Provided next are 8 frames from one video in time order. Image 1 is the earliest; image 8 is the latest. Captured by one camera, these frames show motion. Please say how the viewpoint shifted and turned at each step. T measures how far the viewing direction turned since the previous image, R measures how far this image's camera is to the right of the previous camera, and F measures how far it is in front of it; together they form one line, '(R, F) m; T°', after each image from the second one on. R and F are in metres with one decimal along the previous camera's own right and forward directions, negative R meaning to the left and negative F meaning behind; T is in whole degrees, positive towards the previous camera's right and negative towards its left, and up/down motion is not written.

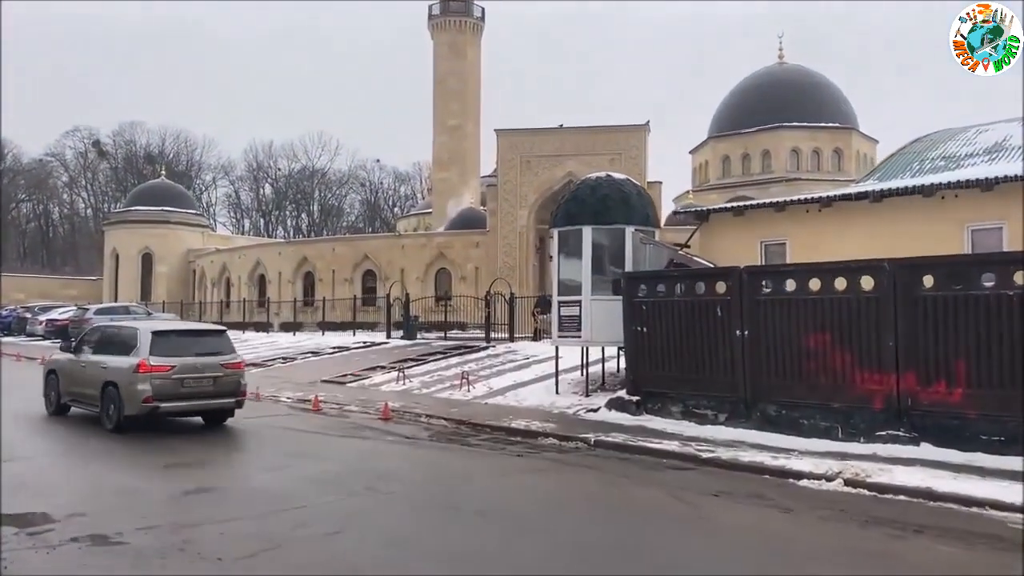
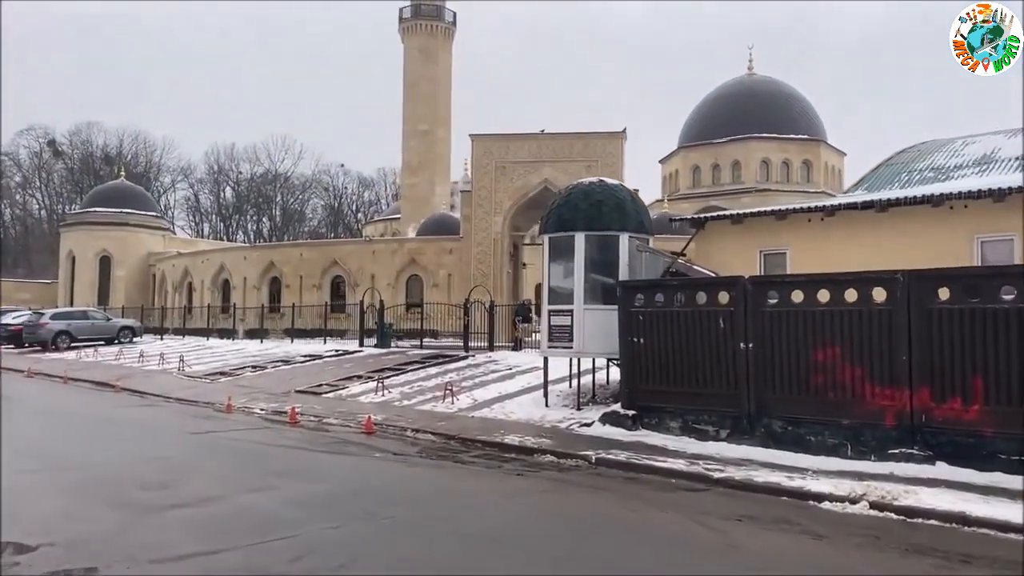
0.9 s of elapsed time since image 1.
(-0.5, +0.6) m; +3°
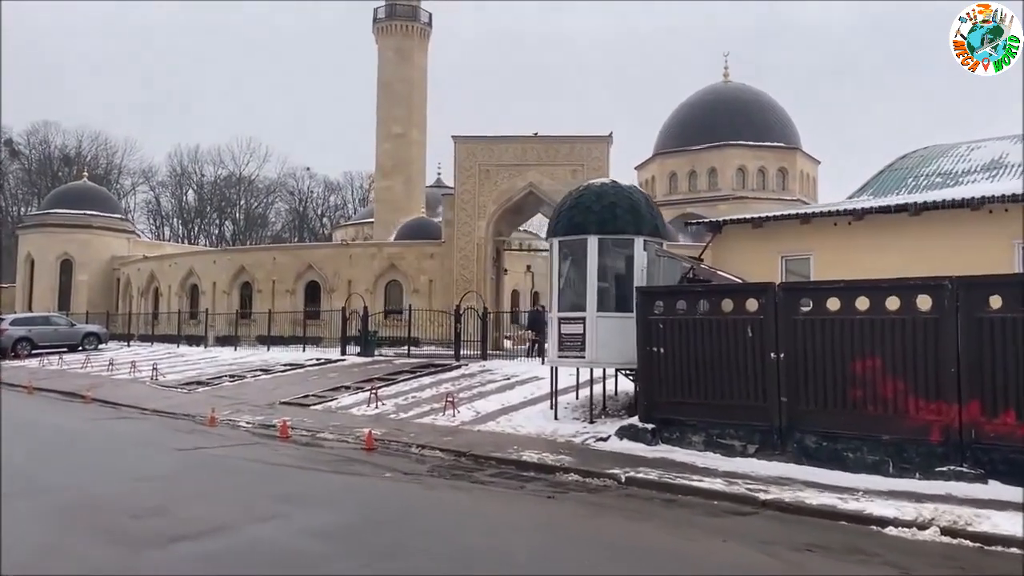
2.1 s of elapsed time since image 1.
(-0.7, +0.8) m; +2°
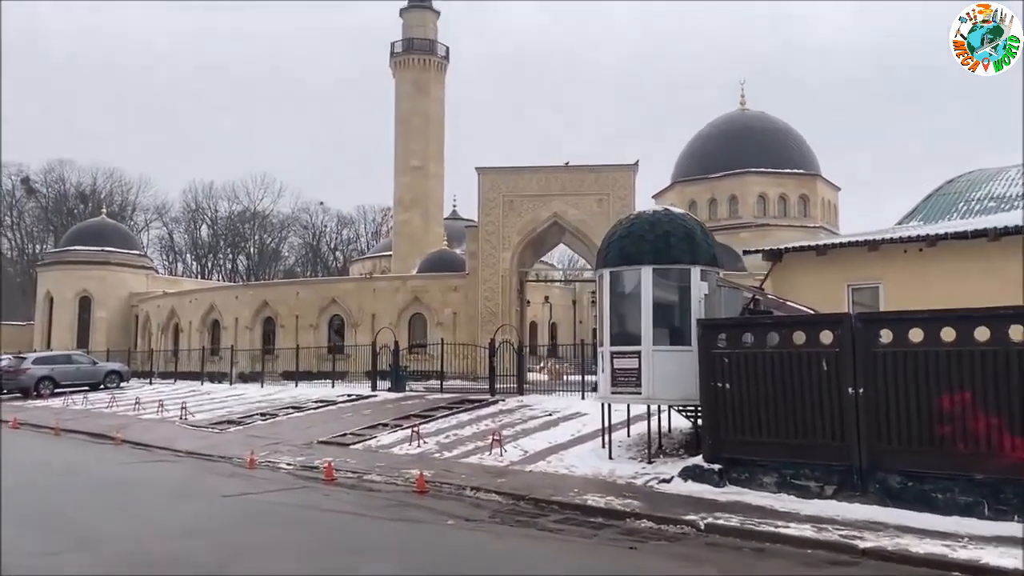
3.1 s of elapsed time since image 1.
(-0.7, +0.5) m; -1°
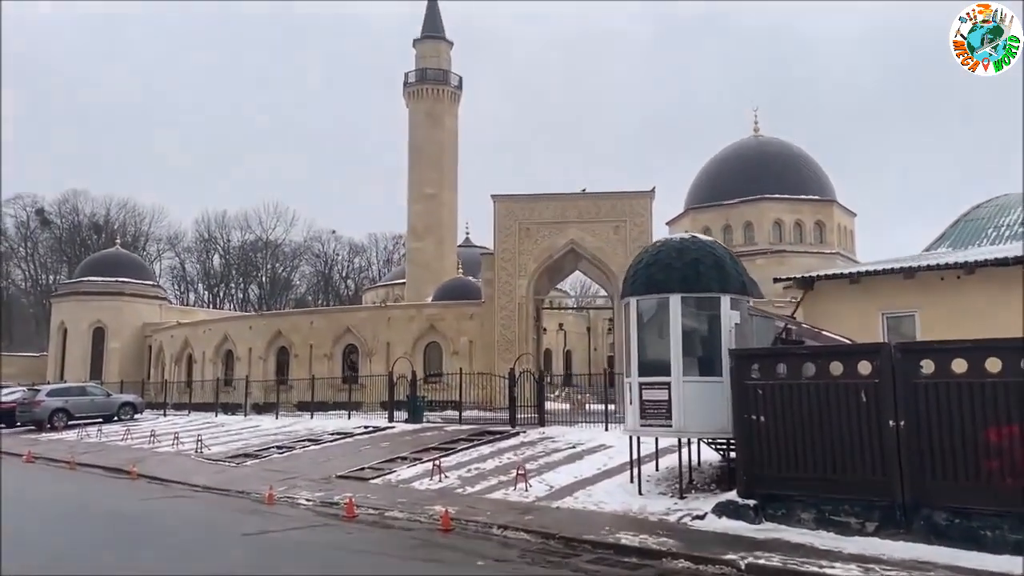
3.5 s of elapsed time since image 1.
(-0.2, +0.3) m; -1°
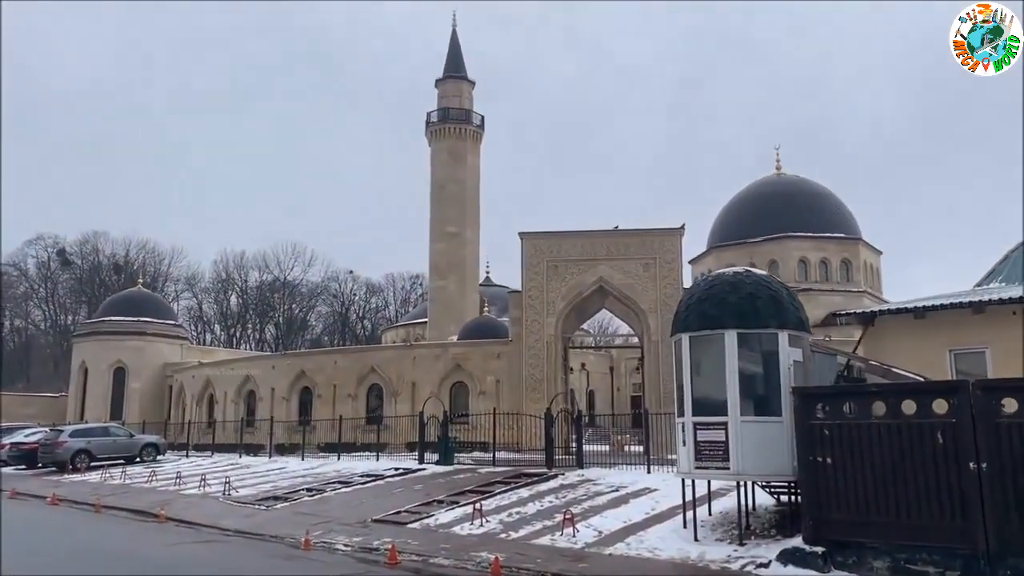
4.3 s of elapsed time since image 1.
(-0.5, +0.4) m; -1°
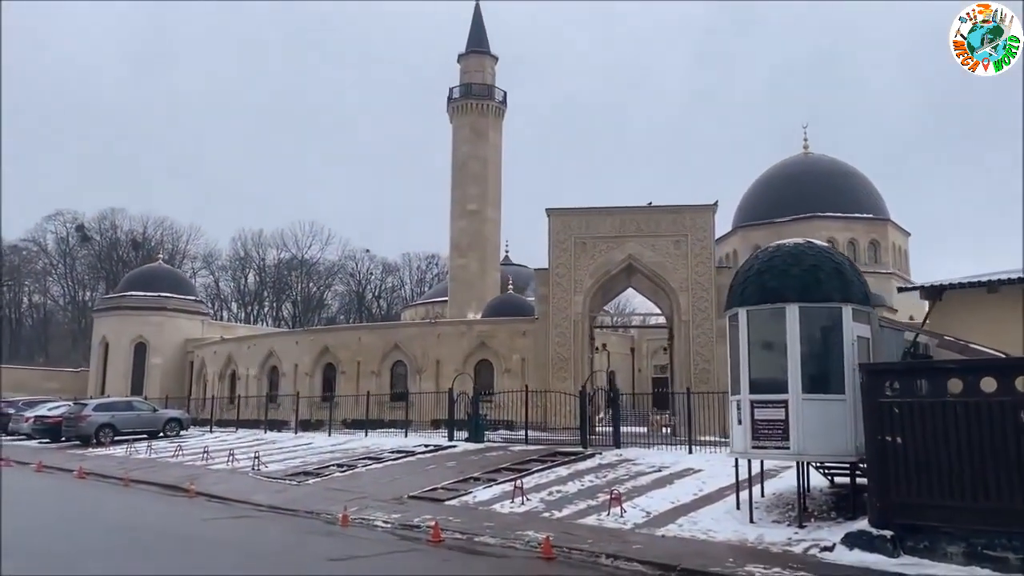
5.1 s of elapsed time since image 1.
(-0.5, +0.5) m; -1°
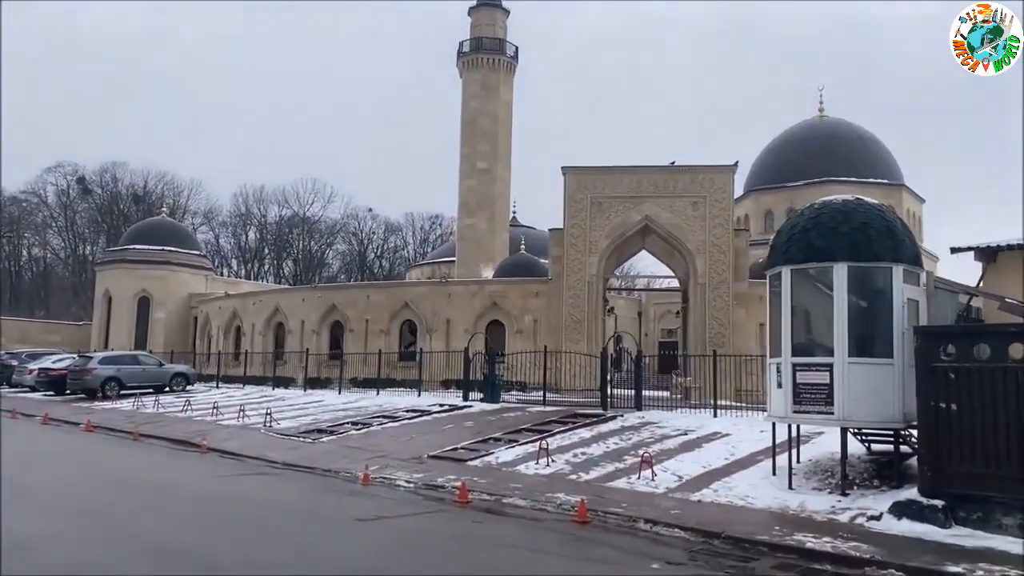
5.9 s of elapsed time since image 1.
(-0.5, +0.6) m; 0°
